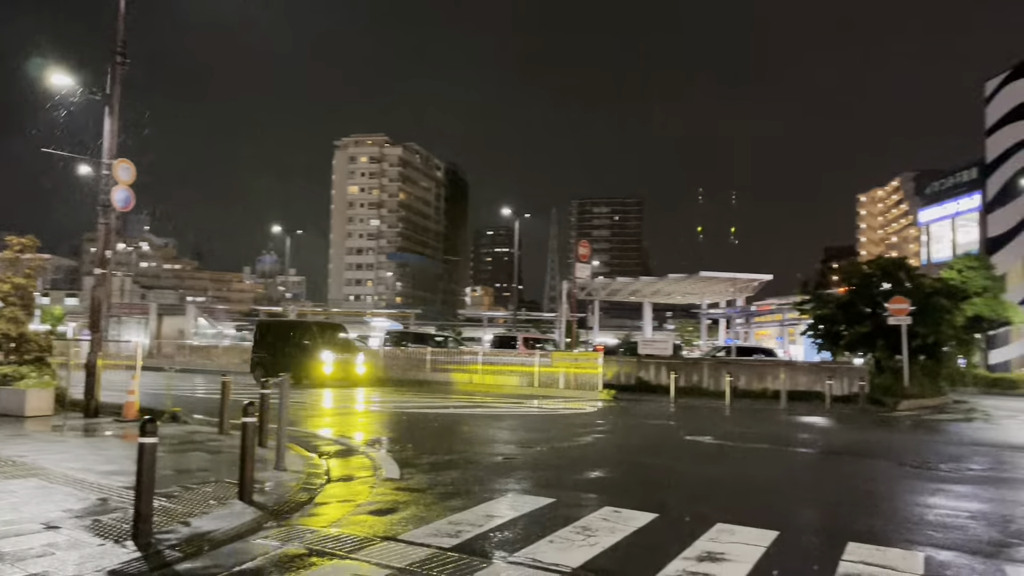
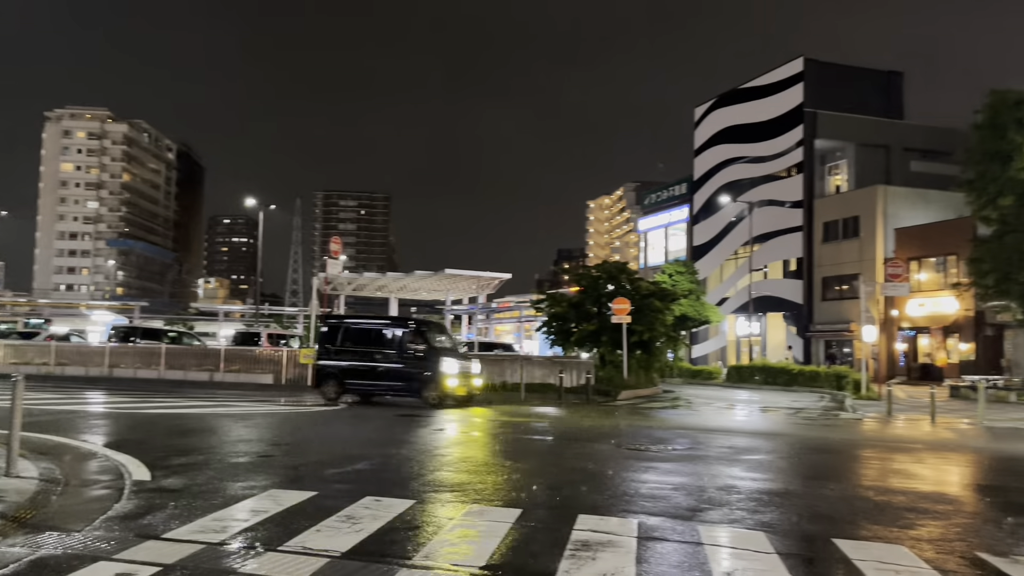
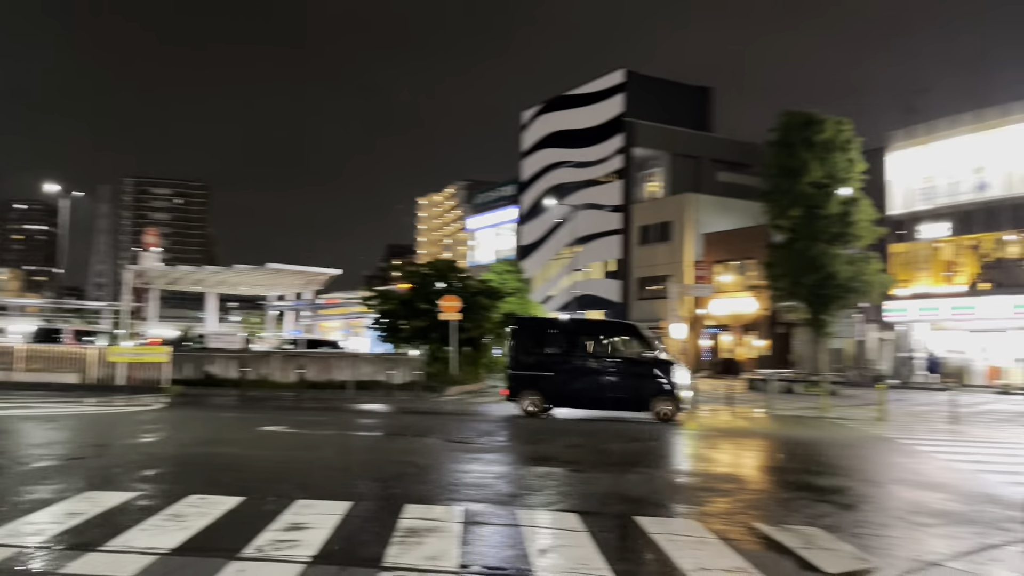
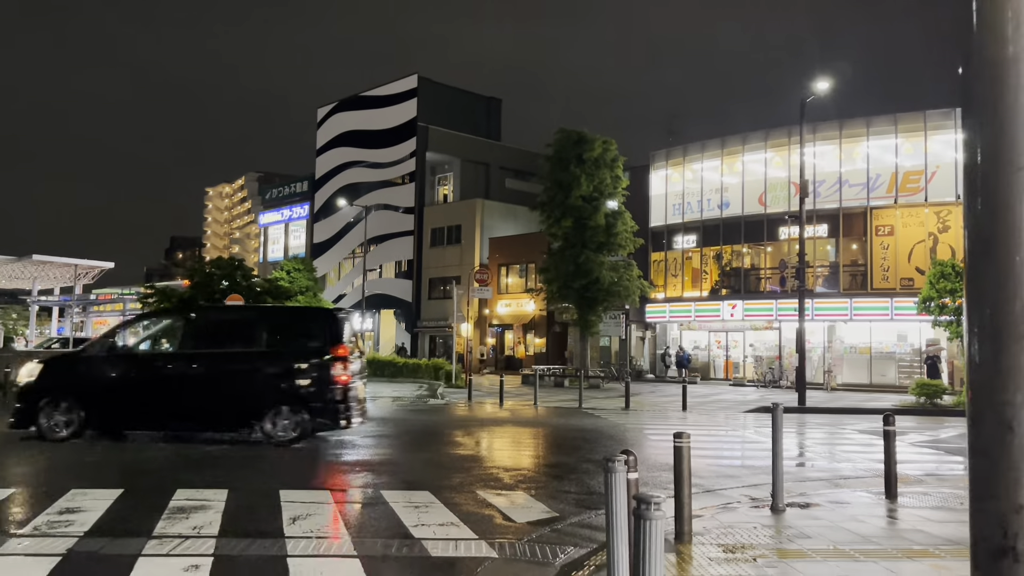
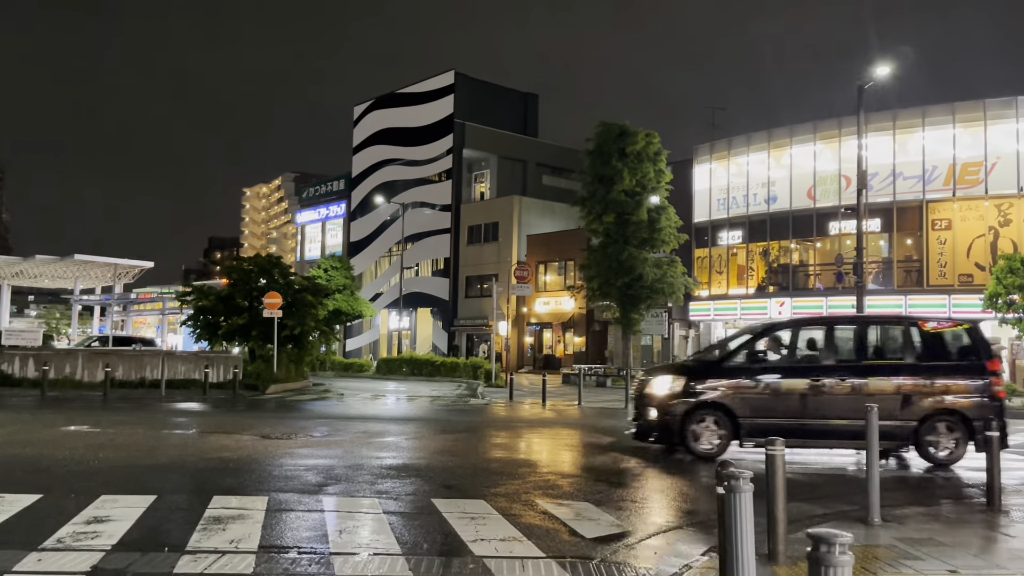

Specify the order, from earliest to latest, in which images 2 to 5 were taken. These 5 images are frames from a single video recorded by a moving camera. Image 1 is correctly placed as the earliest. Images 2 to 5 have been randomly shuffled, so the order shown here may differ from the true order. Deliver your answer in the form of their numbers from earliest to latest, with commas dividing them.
2, 3, 5, 4
